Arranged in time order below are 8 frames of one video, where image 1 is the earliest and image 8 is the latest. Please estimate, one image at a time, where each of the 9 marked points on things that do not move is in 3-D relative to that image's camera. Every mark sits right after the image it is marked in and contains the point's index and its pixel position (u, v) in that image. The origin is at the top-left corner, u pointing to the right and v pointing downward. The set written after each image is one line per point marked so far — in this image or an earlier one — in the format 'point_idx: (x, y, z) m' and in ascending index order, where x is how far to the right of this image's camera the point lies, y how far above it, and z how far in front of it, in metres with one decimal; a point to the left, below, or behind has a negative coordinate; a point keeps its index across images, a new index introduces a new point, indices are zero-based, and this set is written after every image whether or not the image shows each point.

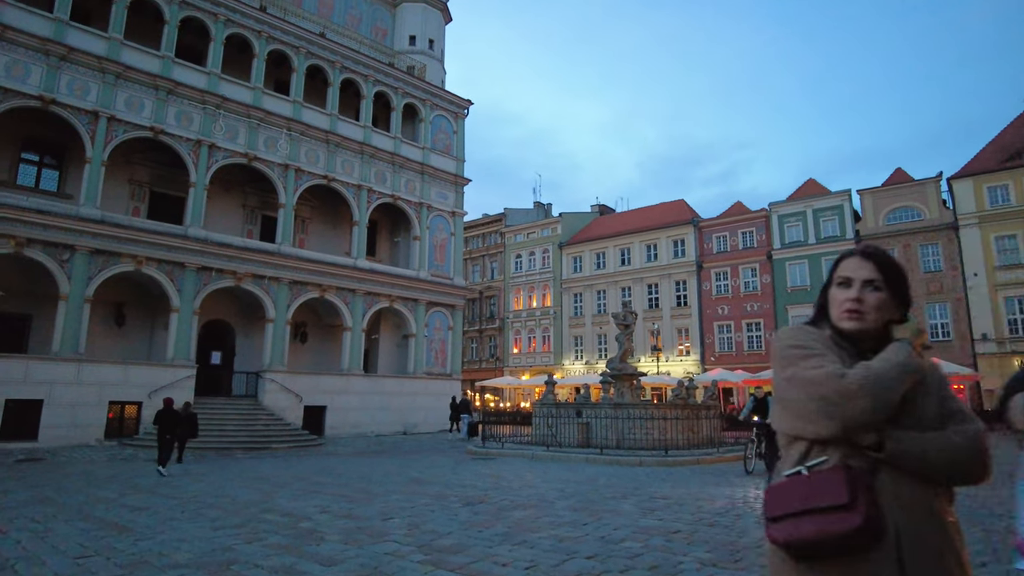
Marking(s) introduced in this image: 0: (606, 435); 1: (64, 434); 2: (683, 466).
0: (+2.5, -3.9, +17.2) m
1: (-13.3, -4.3, +19.4) m
2: (+3.8, -3.9, +14.4) m
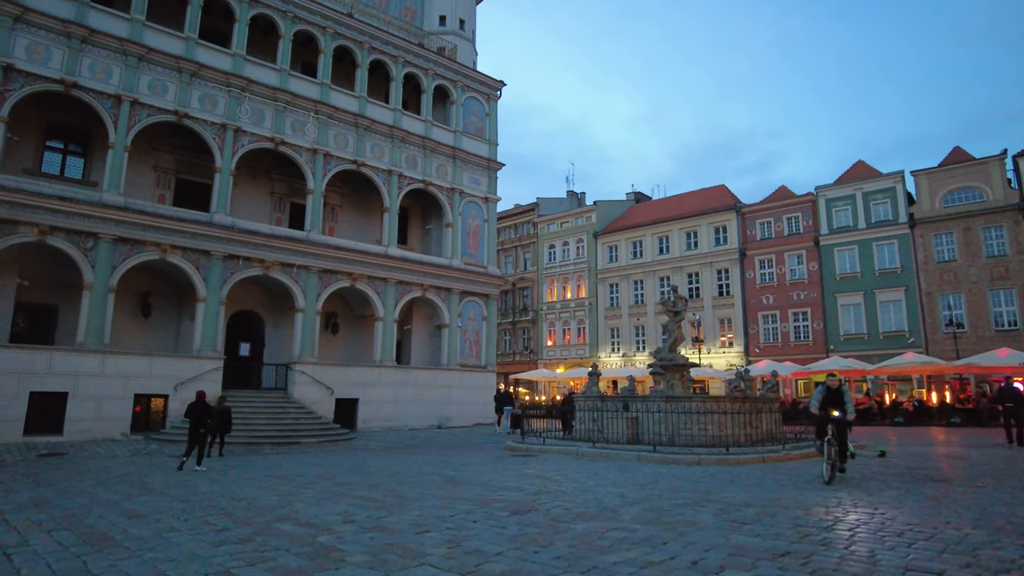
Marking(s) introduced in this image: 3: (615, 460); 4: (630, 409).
0: (+3.6, -3.4, +15.9) m
1: (-12.1, -4.0, +18.8) m
2: (+4.7, -3.5, +12.9) m
3: (+2.1, -3.6, +13.5) m
4: (+3.0, -3.0, +16.5) m
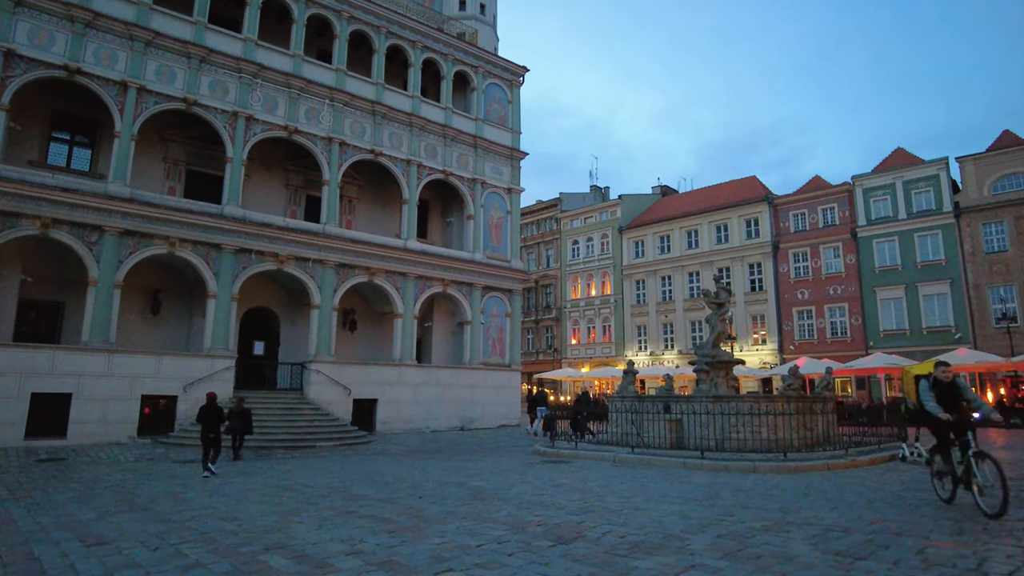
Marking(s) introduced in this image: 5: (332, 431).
0: (+4.2, -3.2, +14.4) m
1: (-11.4, -3.9, +17.8) m
2: (+5.2, -3.2, +11.4) m
3: (+2.7, -3.3, +12.1) m
4: (+3.7, -2.8, +15.0) m
5: (-5.5, -4.3, +19.7) m
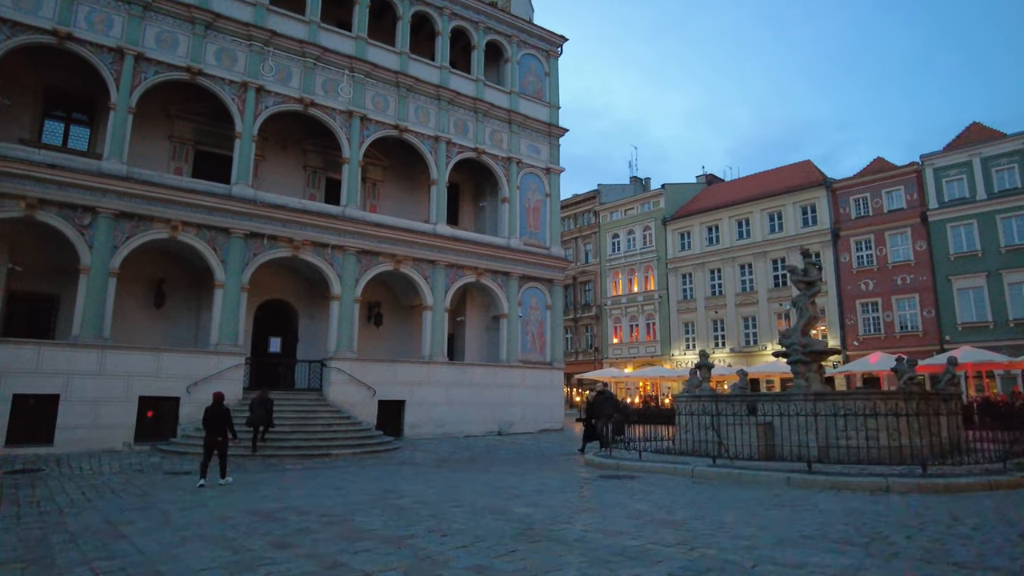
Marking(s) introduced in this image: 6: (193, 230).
0: (+5.1, -2.7, +11.5) m
1: (-10.3, -3.6, +15.8) m
2: (+6.0, -2.7, +8.5) m
3: (+3.5, -2.8, +9.3) m
4: (+4.6, -2.3, +12.2) m
5: (-4.3, -3.9, +17.4) m
6: (-8.9, +1.6, +18.3) m
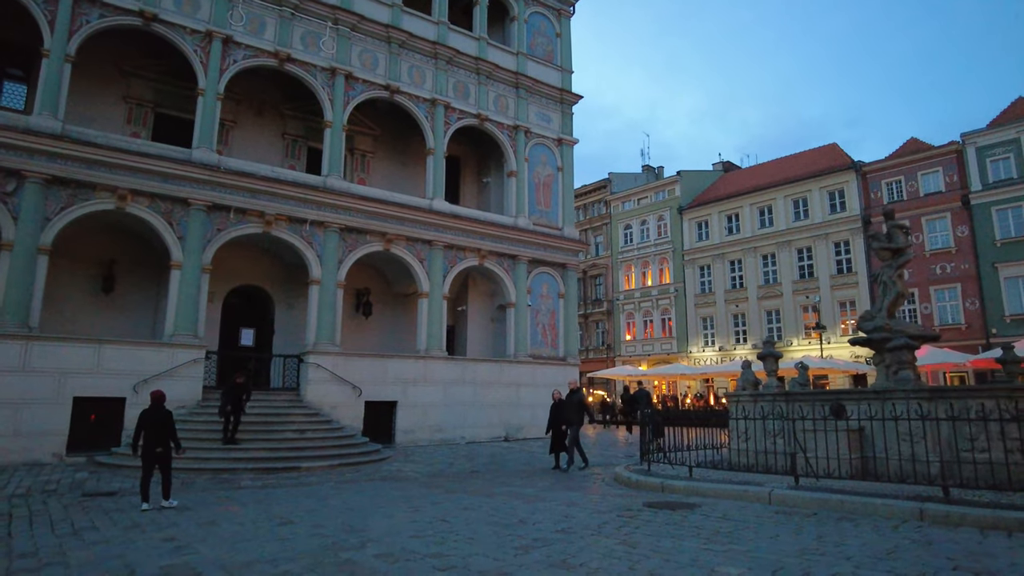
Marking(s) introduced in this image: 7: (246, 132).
0: (+5.3, -2.1, +8.6) m
1: (-10.1, -3.1, +13.0) m
2: (+6.1, -2.2, +5.6) m
3: (+3.6, -2.3, +6.4) m
4: (+4.8, -1.8, +9.3) m
5: (-4.0, -3.5, +14.5) m
6: (-8.7, +2.1, +15.5) m
7: (-7.8, +4.6, +19.3) m
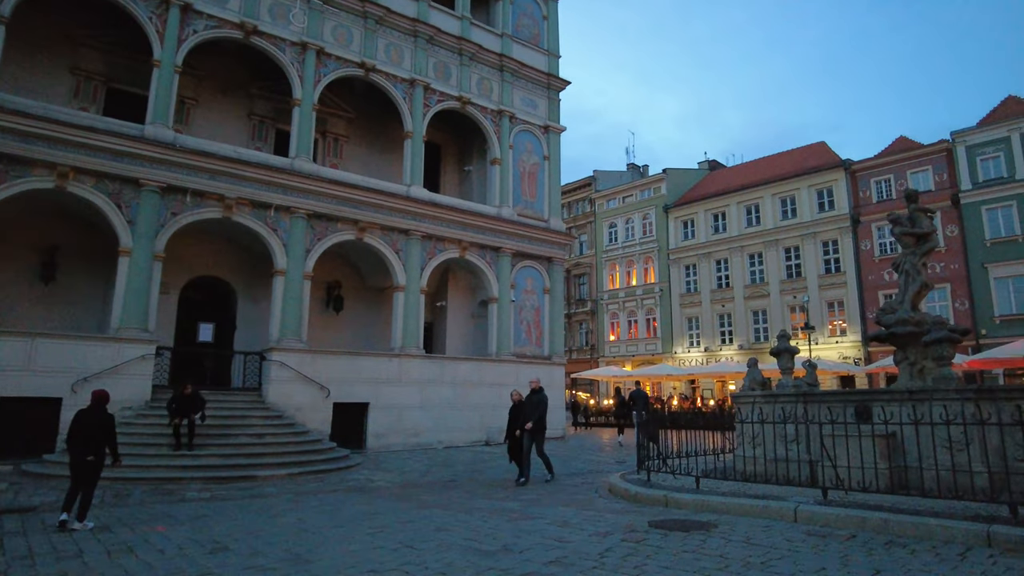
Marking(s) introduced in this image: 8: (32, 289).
0: (+5.1, -2.0, +7.5) m
1: (-10.4, -2.9, +11.4) m
2: (+6.0, -2.0, +4.5) m
3: (+3.5, -2.1, +5.3) m
4: (+4.6, -1.6, +8.2) m
5: (-4.4, -3.3, +13.2) m
6: (-9.0, +2.3, +14.0) m
7: (-8.3, +4.8, +17.8) m
8: (-10.5, 0.0, +14.3) m
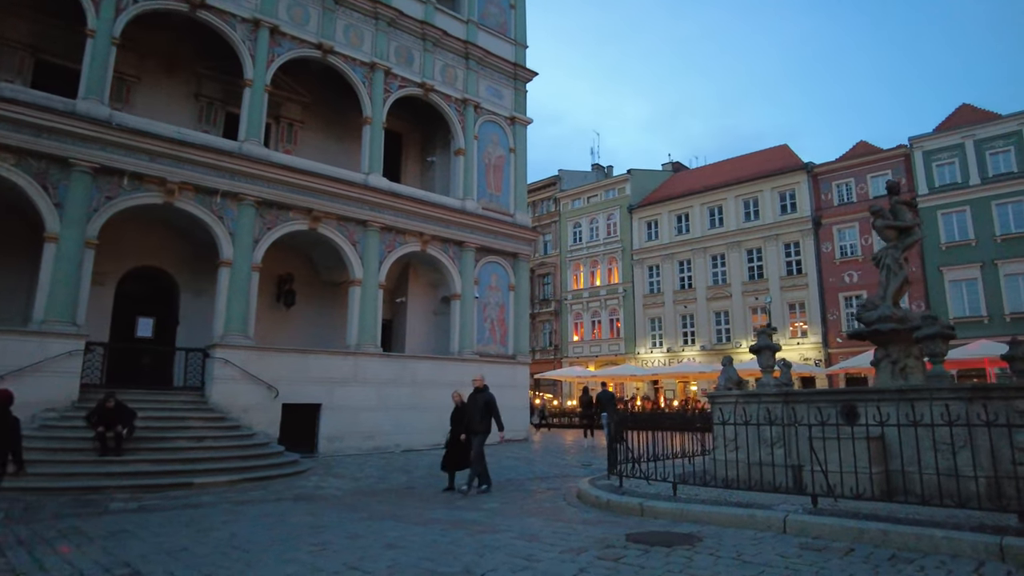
0: (+4.7, -1.9, +7.0) m
1: (-11.0, -2.6, +10.1) m
2: (+5.8, -1.9, +4.1) m
3: (+3.2, -2.0, +4.7) m
4: (+4.1, -1.5, +7.7) m
5: (-5.1, -3.1, +12.1) m
6: (-9.7, +2.5, +12.7) m
7: (-9.2, +5.0, +16.6) m
8: (-11.3, +0.2, +12.9) m
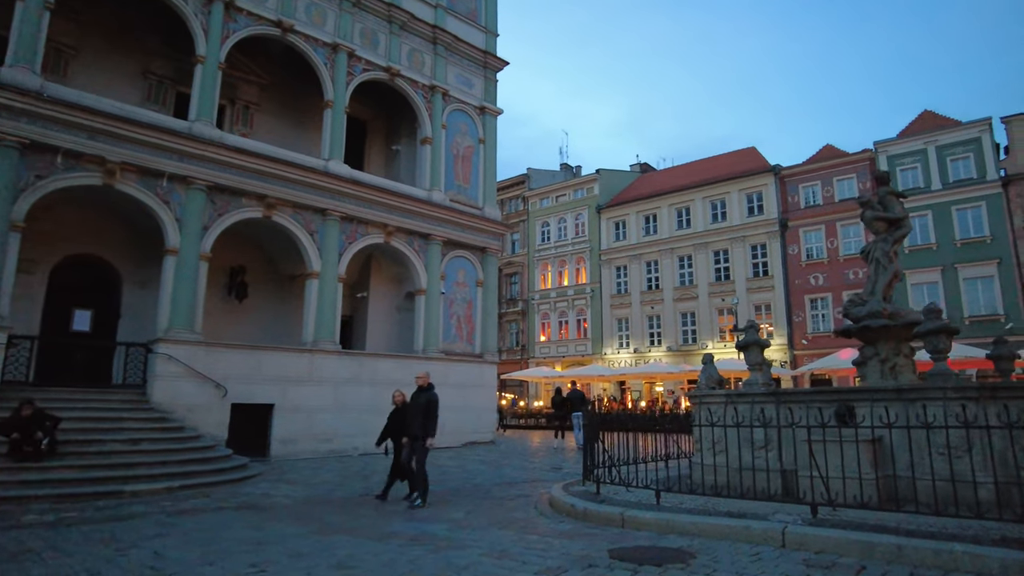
0: (+4.4, -1.8, +6.5) m
1: (-11.4, -2.4, +8.8) m
2: (+5.6, -1.8, +3.6) m
3: (+3.0, -1.9, +4.1) m
4: (+3.8, -1.4, +7.1) m
5: (-5.7, -2.9, +11.1) m
6: (-10.2, +2.8, +11.5) m
7: (-9.9, +5.3, +15.4) m
8: (-11.8, +0.5, +11.6) m
